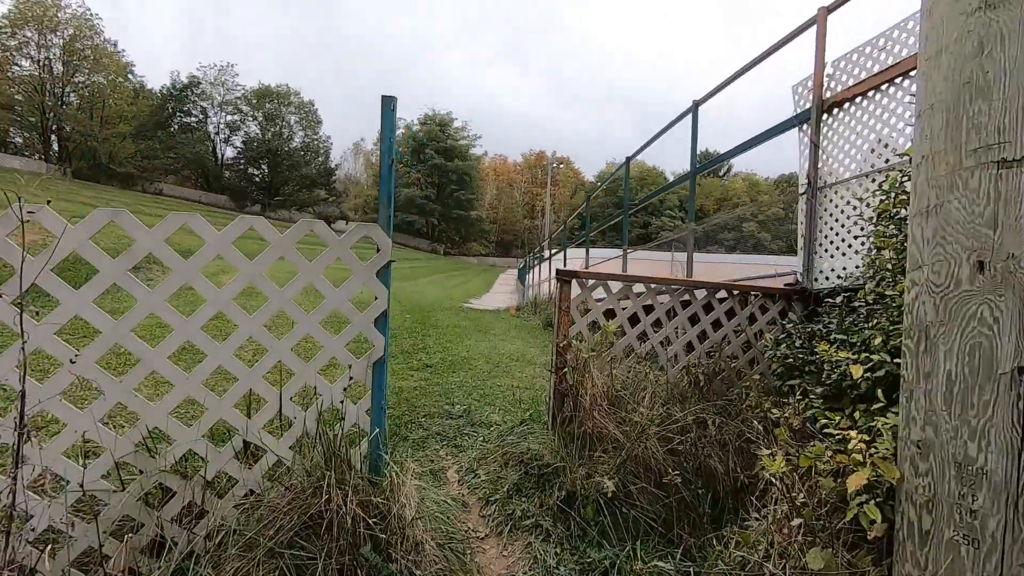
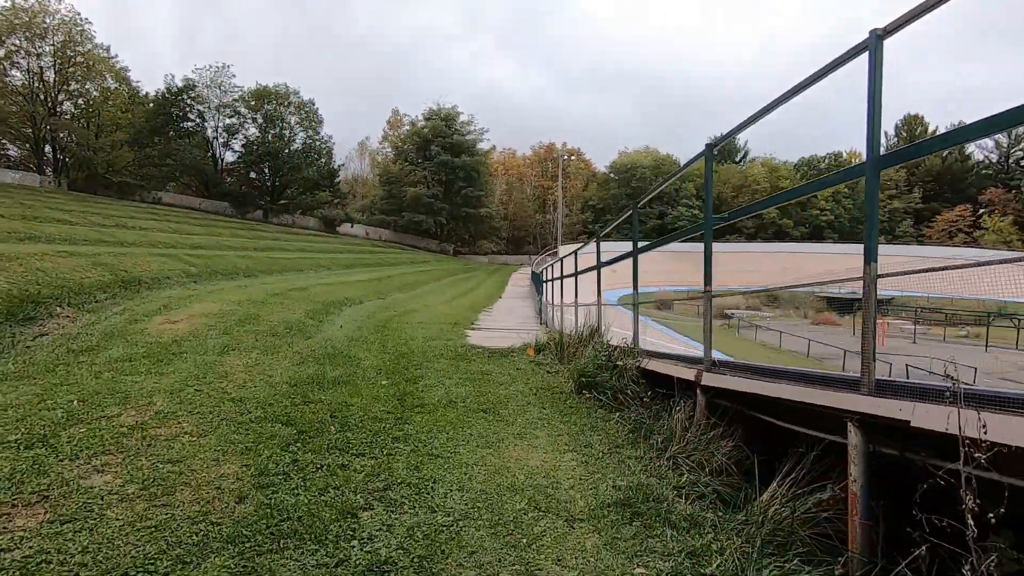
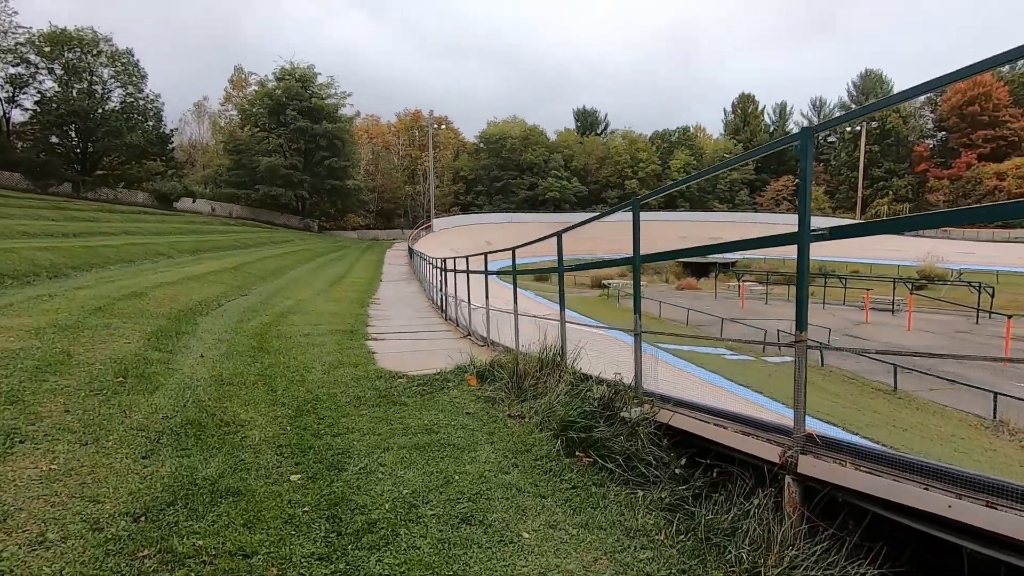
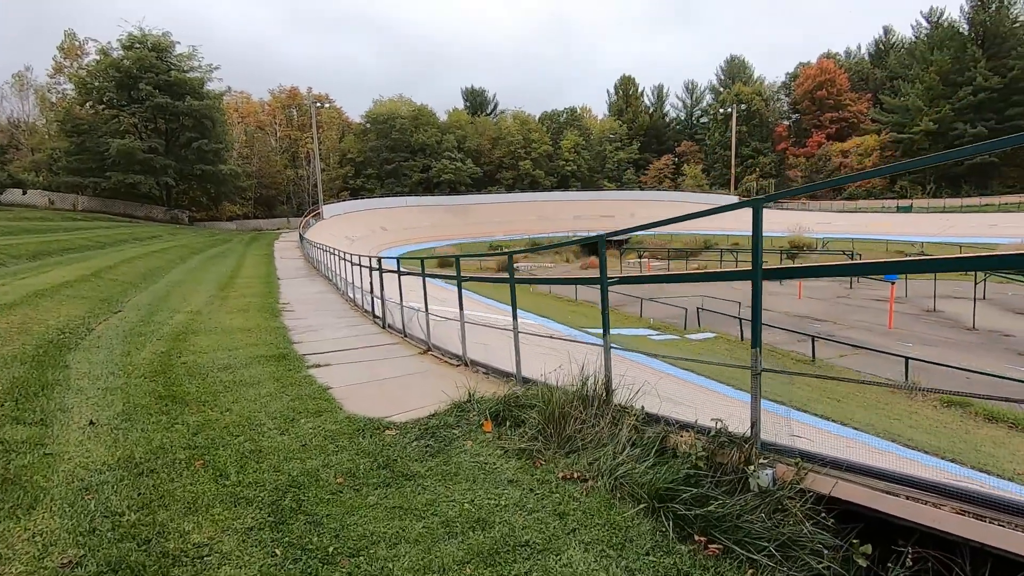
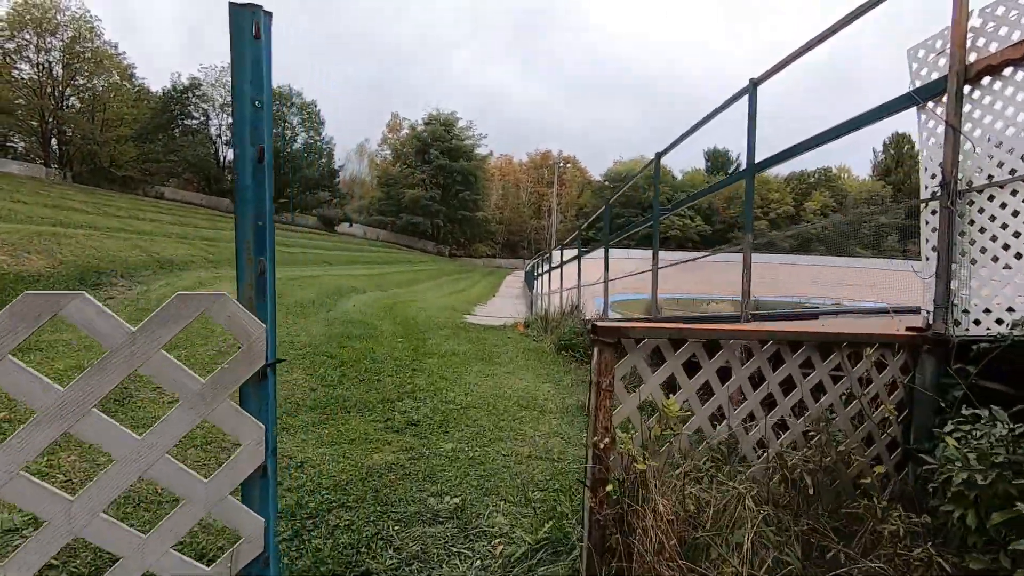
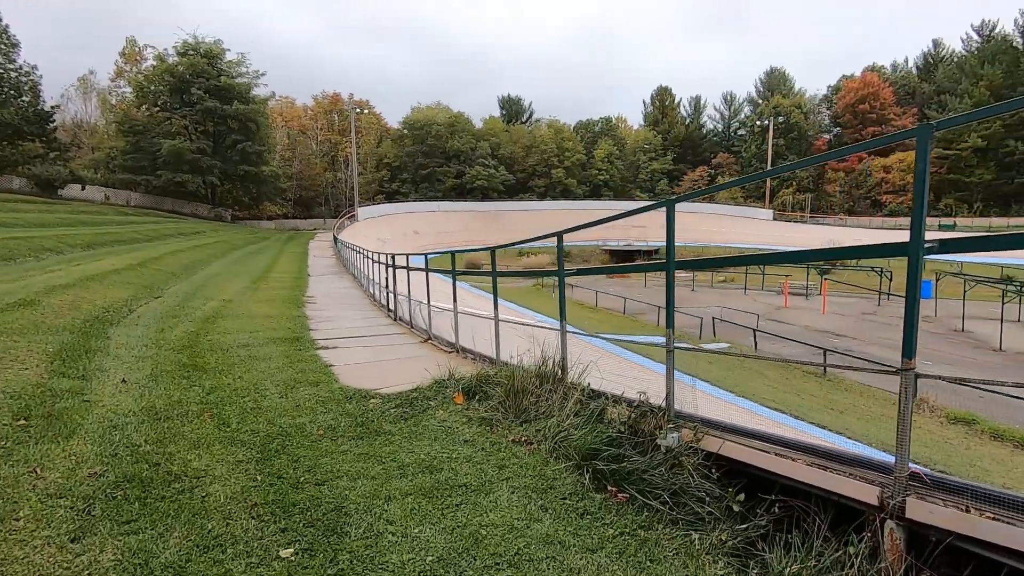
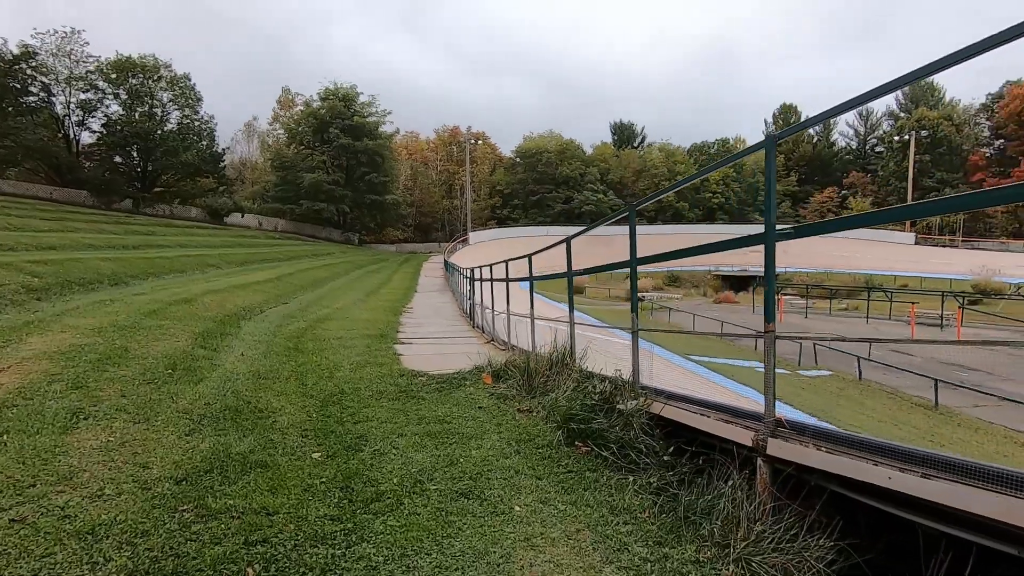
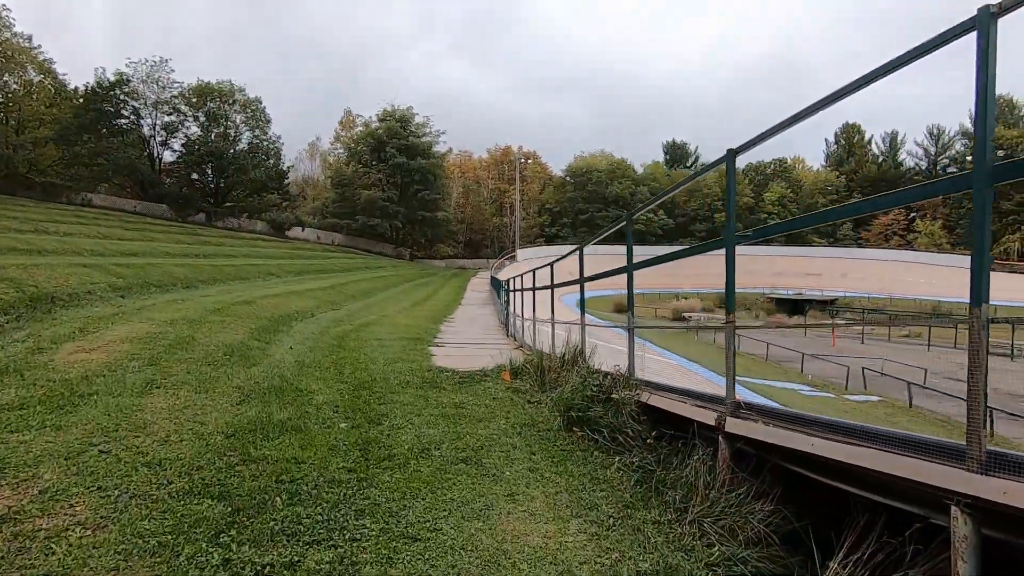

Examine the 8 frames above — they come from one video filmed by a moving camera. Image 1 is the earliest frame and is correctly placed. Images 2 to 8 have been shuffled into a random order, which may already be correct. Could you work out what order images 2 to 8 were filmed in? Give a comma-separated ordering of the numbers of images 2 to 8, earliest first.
5, 2, 8, 7, 3, 6, 4
